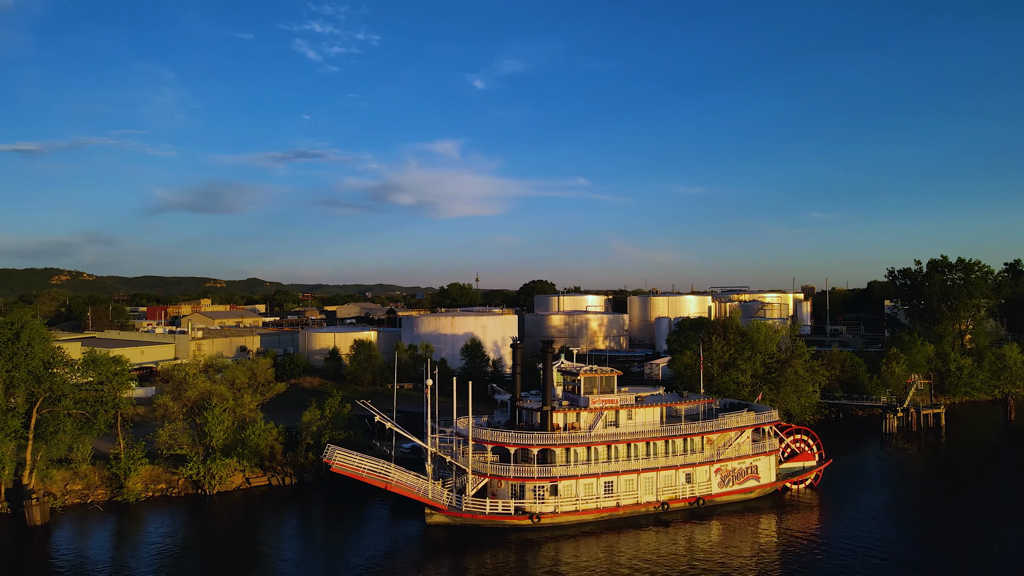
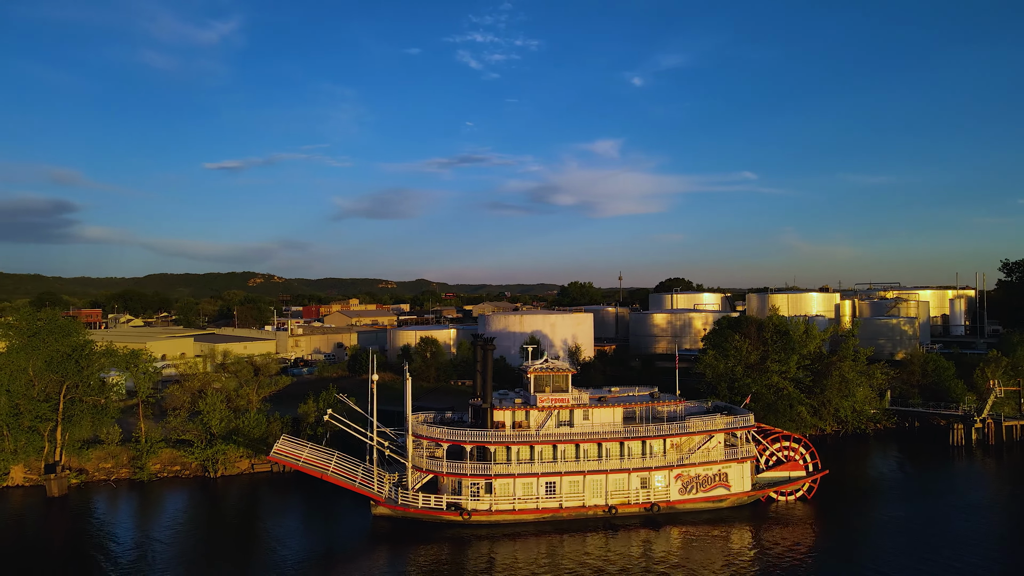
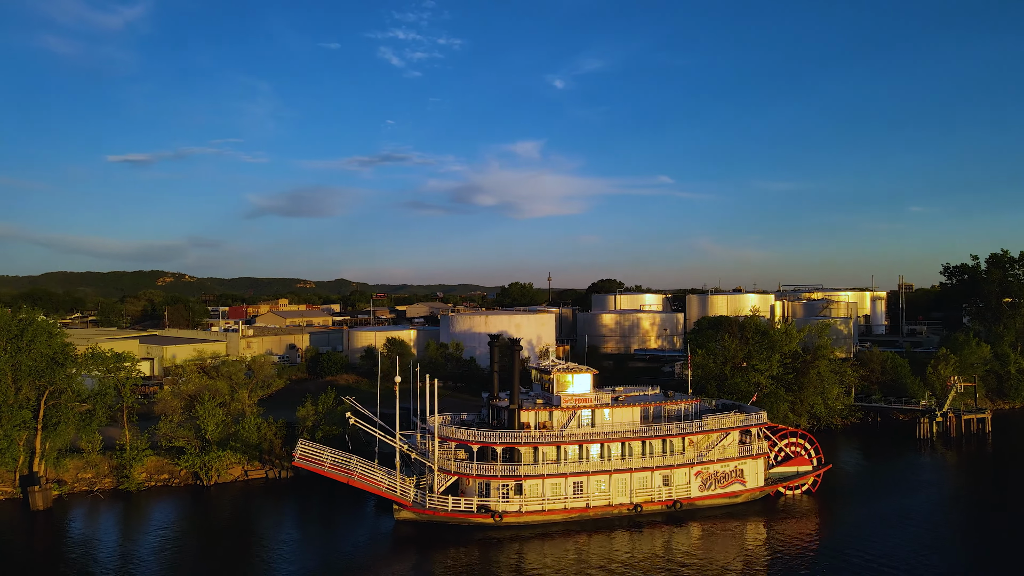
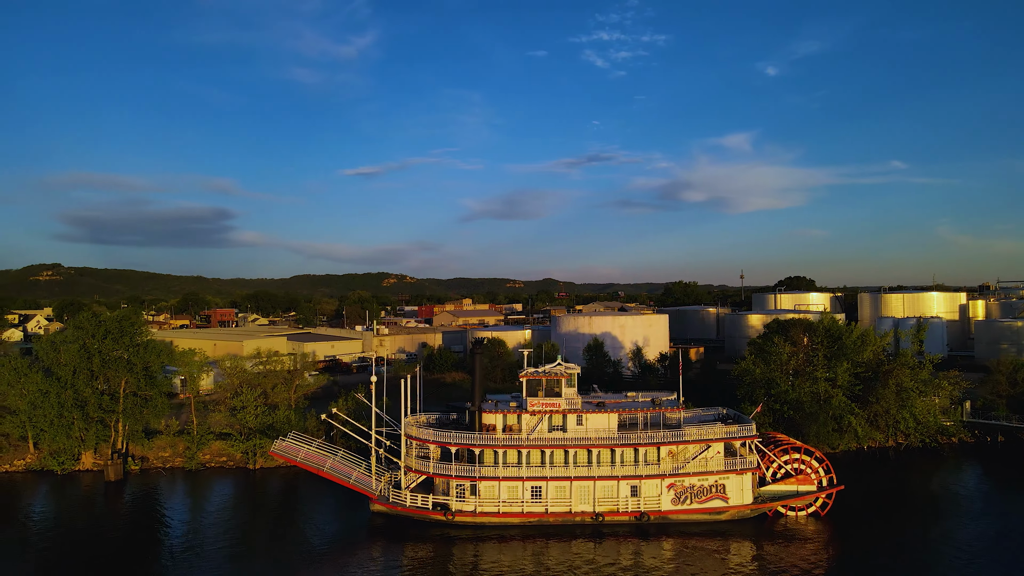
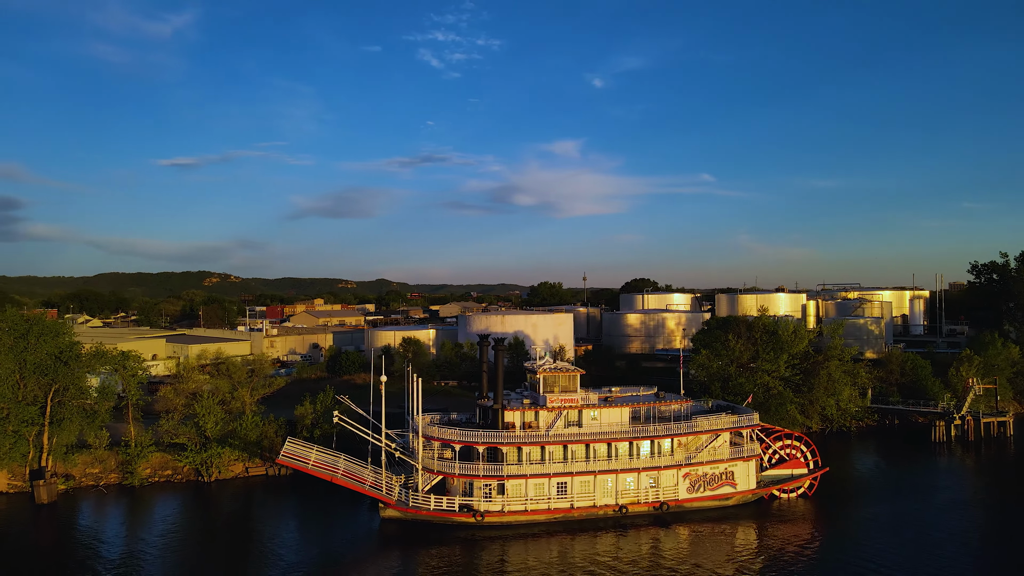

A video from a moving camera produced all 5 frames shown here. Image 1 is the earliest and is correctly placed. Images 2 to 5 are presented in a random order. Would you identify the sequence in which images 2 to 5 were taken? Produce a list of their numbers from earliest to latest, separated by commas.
3, 5, 2, 4
